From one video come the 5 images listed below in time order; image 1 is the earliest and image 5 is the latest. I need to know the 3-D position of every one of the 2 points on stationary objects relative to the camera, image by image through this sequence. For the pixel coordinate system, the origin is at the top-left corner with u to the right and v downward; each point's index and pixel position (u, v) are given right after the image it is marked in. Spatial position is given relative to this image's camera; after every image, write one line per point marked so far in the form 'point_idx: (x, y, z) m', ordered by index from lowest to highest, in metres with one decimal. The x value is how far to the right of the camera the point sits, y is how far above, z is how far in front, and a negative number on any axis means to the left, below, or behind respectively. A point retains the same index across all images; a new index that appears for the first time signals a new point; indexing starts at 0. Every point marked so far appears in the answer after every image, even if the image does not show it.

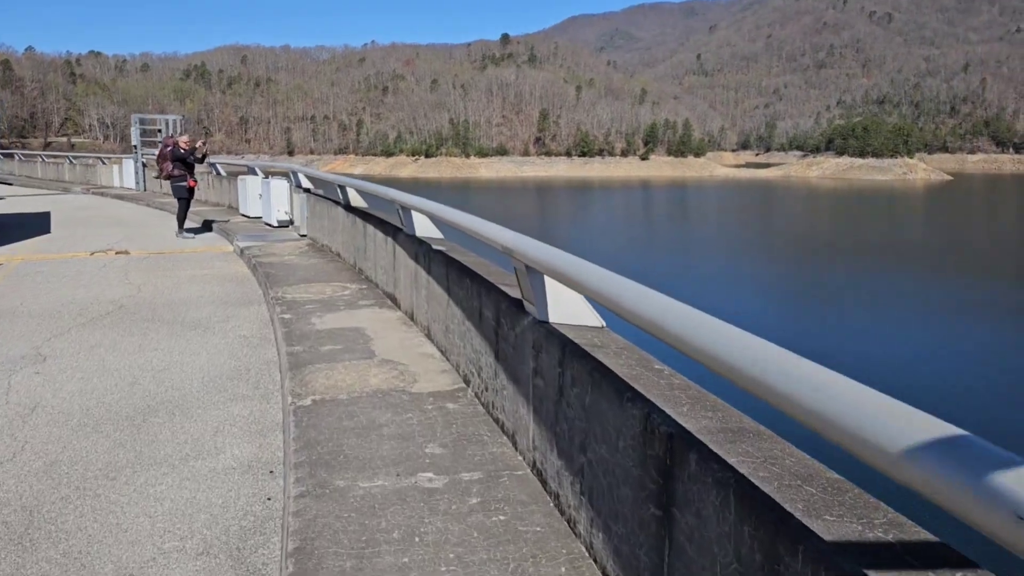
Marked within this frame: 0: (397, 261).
0: (-1.0, +0.2, +7.9) m
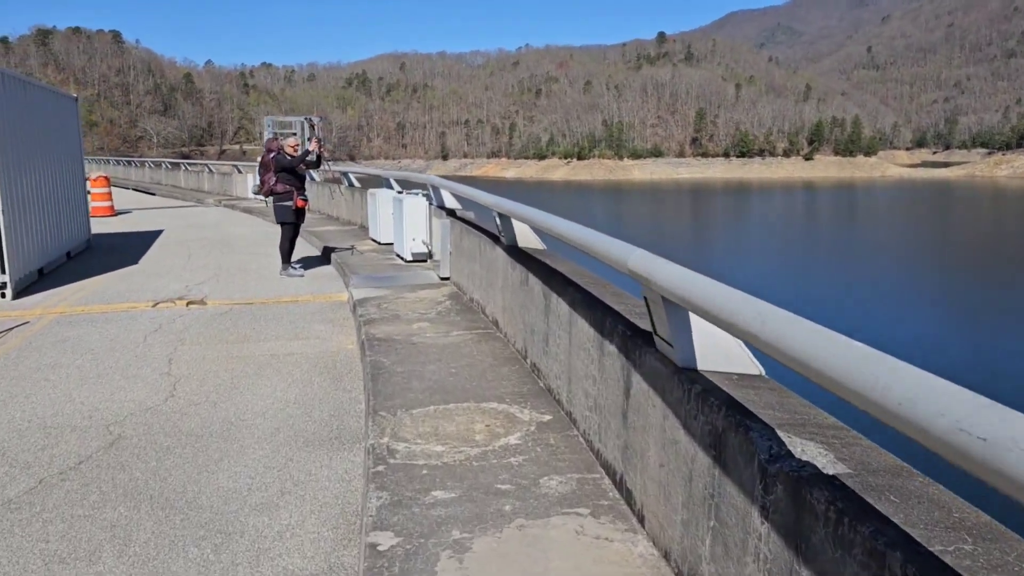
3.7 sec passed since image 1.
0: (+0.5, -0.5, +3.4) m
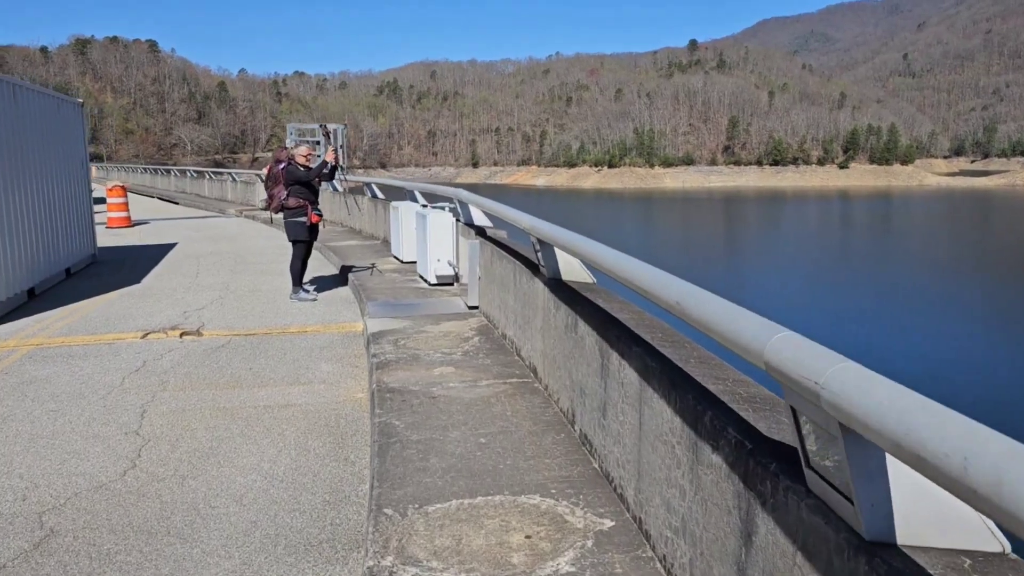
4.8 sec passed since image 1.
0: (+0.6, -0.7, +2.2) m
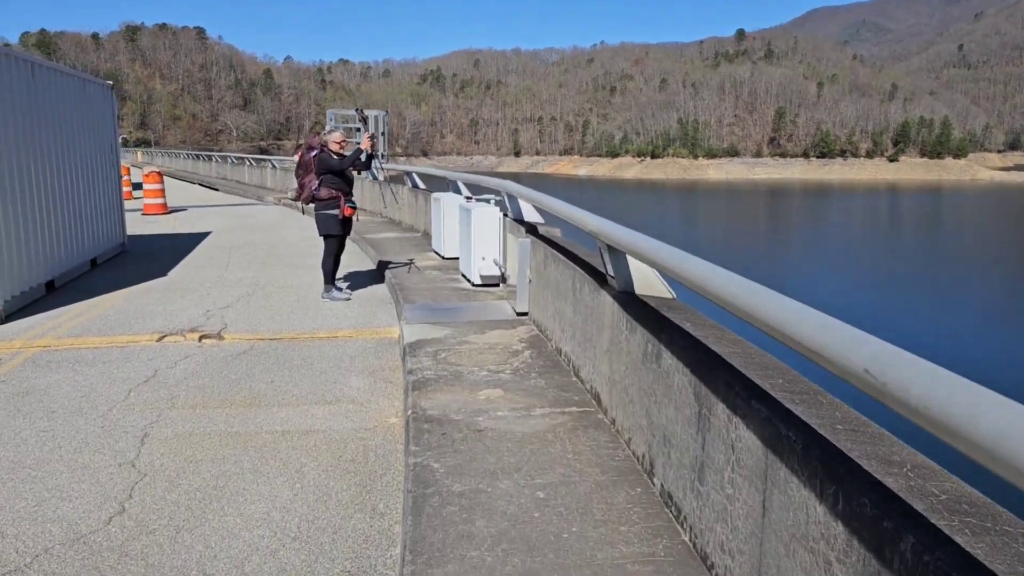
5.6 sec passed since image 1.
0: (+0.8, -0.8, +1.3) m
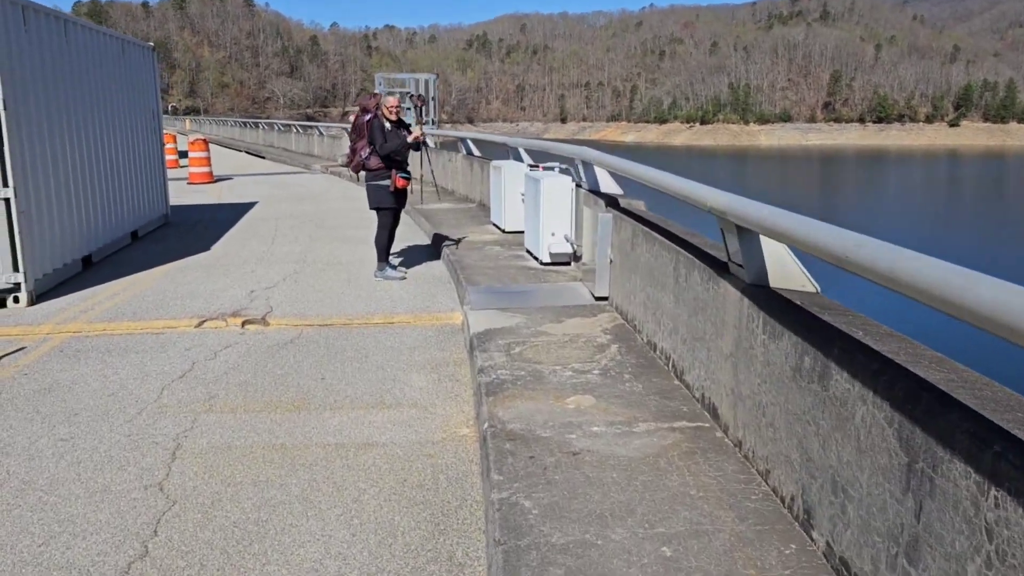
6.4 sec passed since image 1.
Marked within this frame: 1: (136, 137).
0: (+1.1, -0.9, +0.4) m
1: (-4.9, +2.0, +11.6) m
